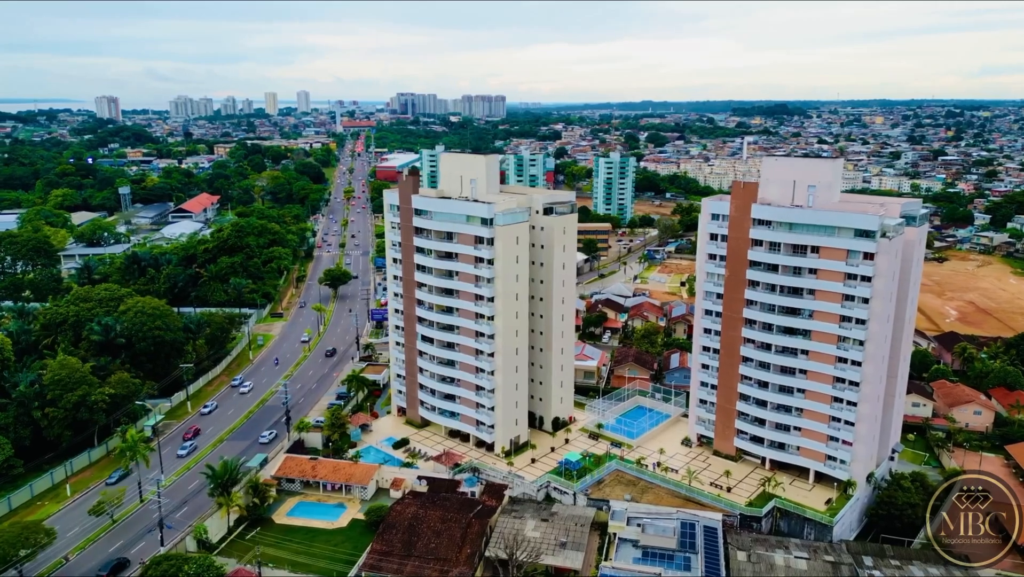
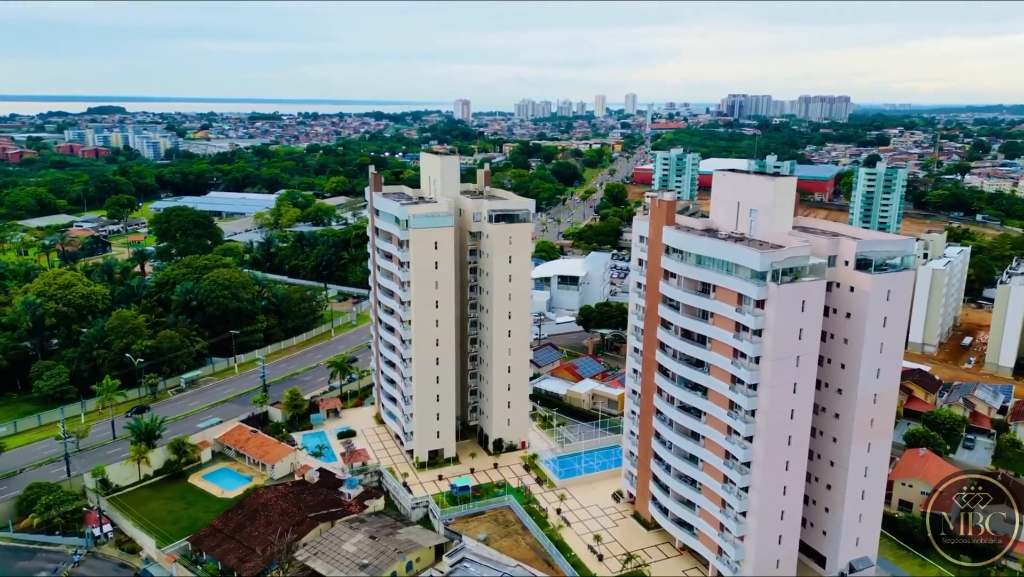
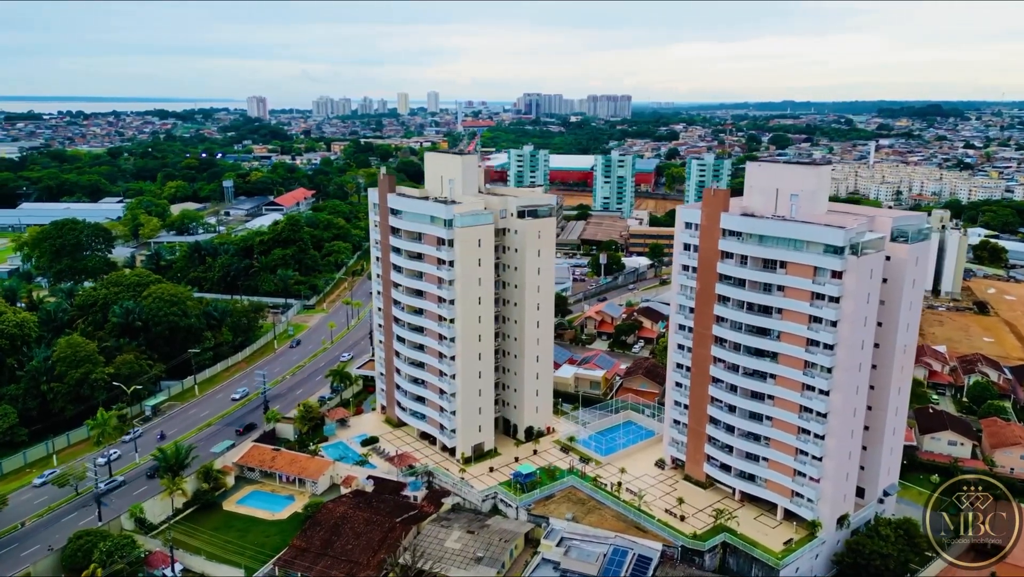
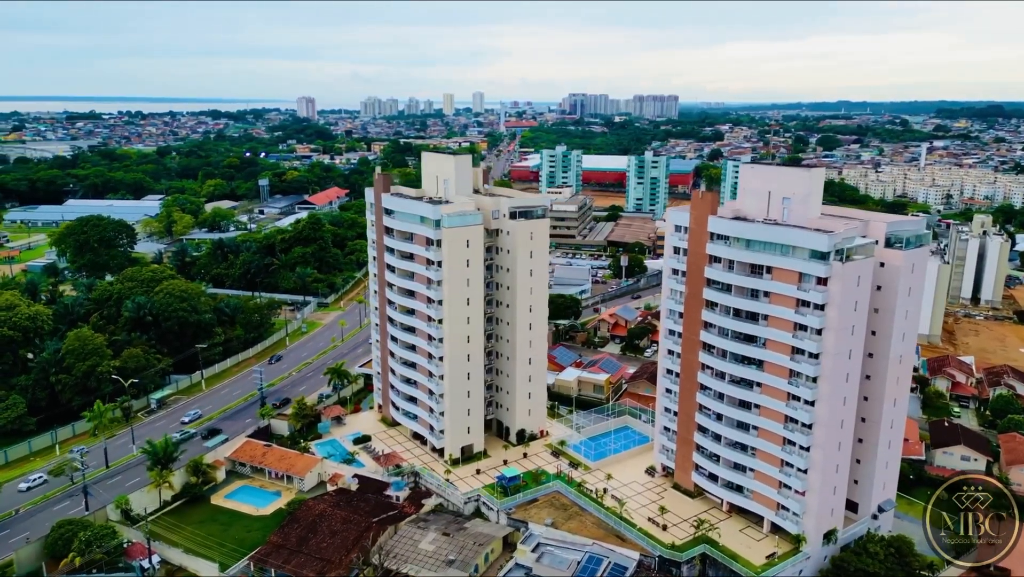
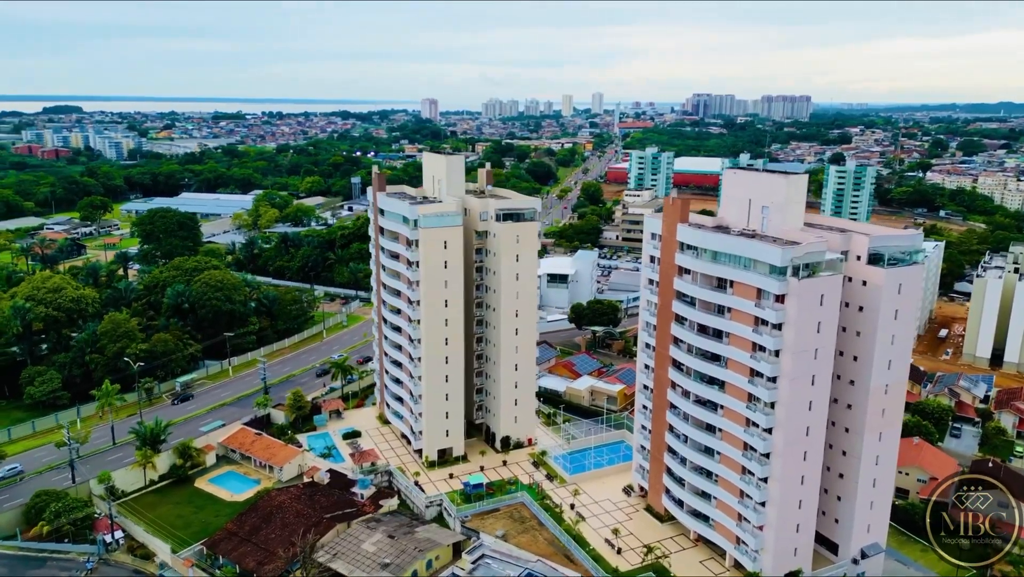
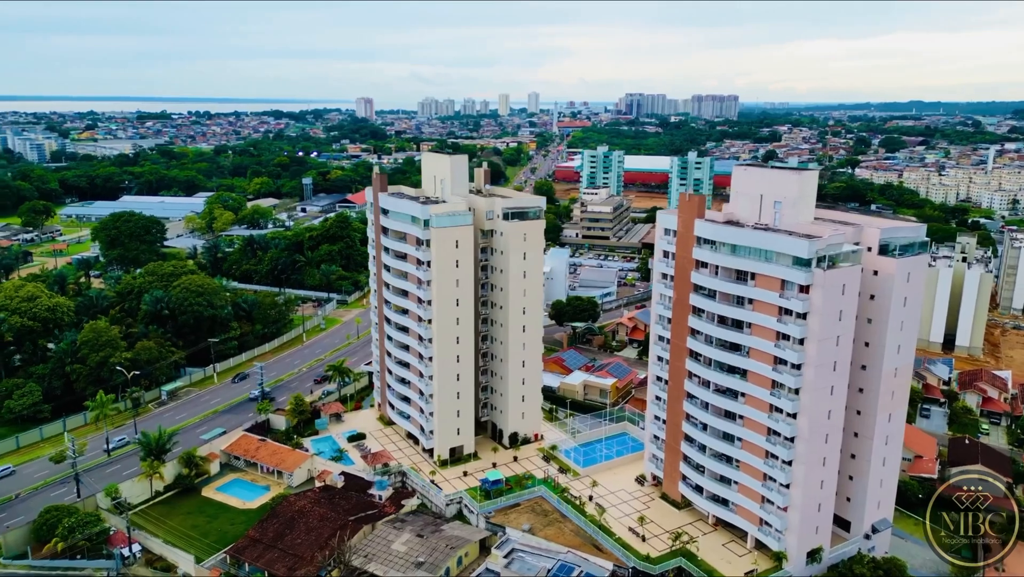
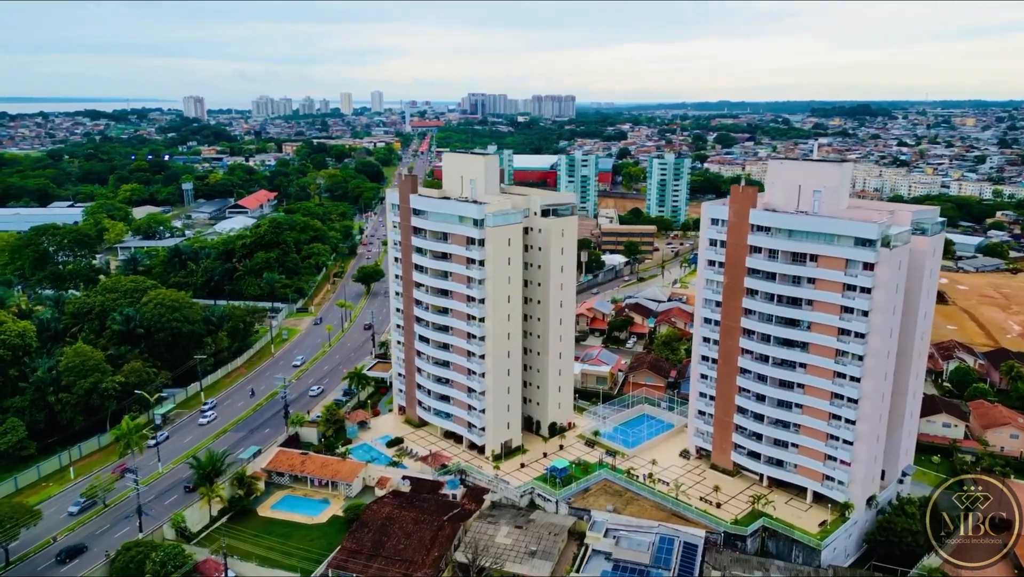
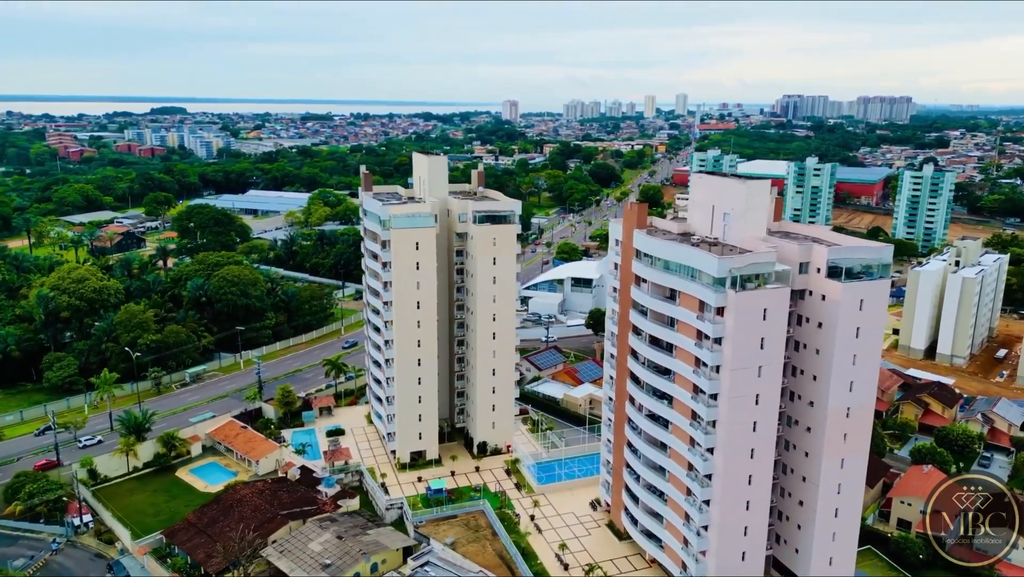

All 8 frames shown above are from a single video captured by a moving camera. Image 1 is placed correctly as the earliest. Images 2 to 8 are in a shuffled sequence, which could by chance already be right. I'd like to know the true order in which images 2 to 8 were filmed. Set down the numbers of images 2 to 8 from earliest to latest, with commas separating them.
7, 3, 4, 6, 5, 2, 8
